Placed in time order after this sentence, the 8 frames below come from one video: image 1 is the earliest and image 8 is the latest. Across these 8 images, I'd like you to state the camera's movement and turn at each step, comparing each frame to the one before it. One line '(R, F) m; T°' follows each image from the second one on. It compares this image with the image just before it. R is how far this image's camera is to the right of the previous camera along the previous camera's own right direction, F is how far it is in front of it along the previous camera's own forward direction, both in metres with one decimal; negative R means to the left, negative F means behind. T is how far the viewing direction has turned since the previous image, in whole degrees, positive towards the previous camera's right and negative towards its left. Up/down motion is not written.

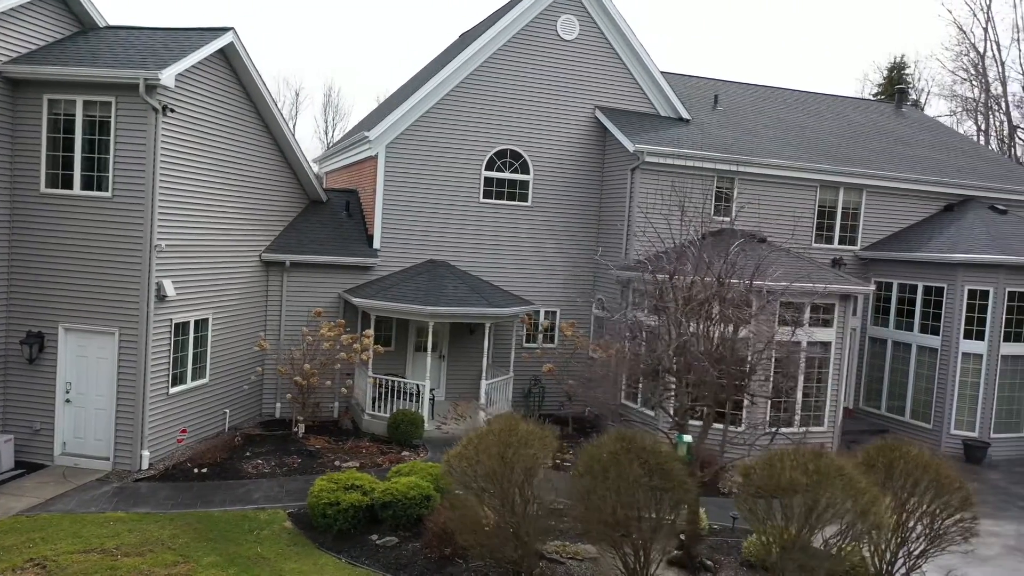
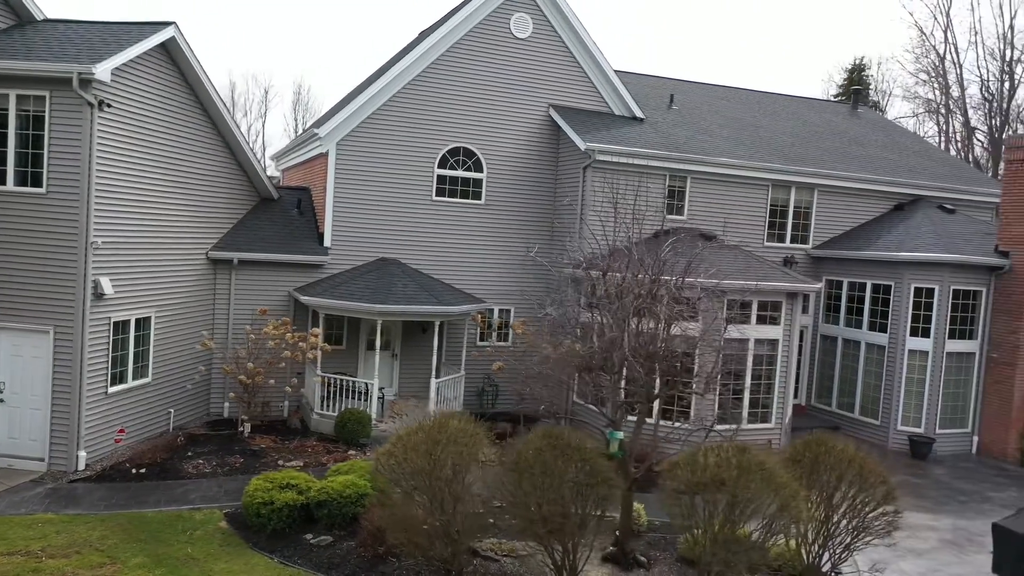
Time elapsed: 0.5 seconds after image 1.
(+0.4, 0.0) m; +2°
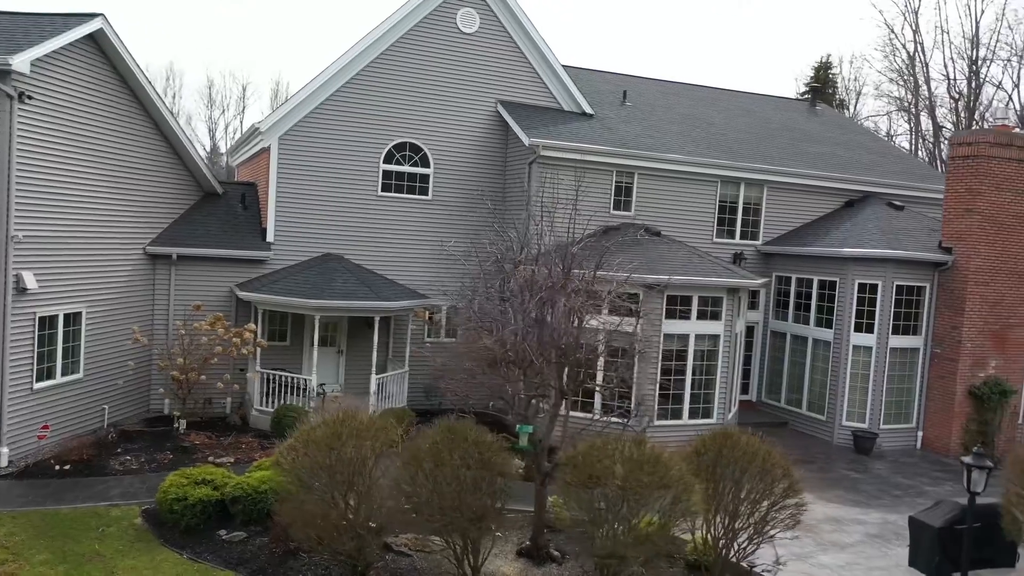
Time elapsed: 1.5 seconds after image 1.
(+0.8, 0.0) m; +1°
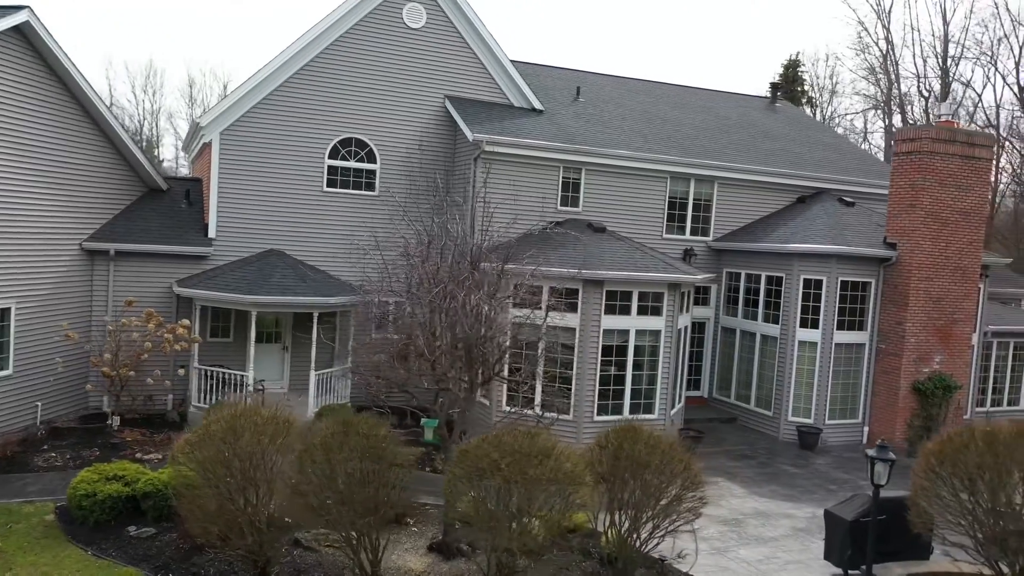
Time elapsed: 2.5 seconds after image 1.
(+0.9, 0.0) m; +1°
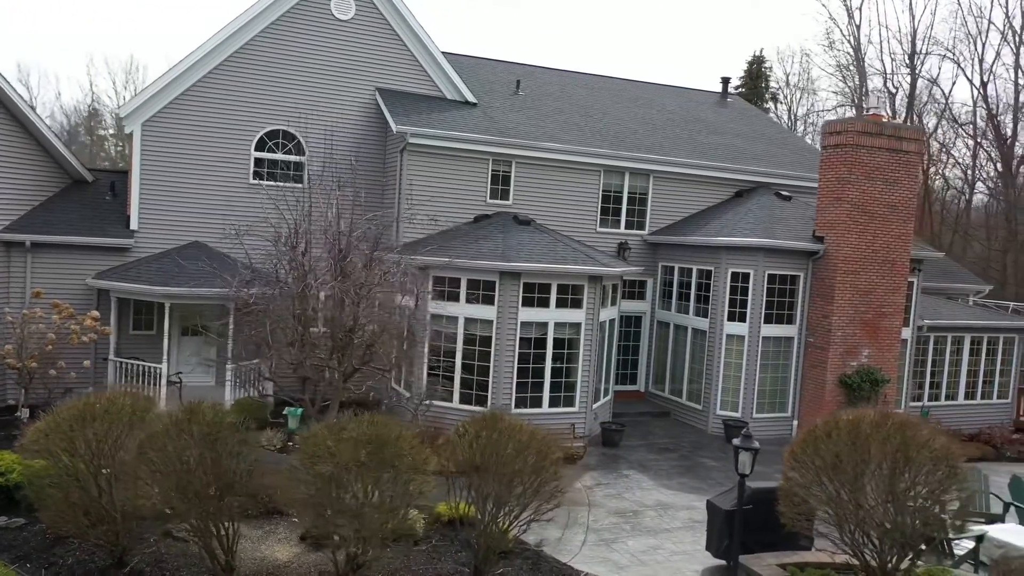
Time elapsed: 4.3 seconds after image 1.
(+1.3, +0.1) m; 0°
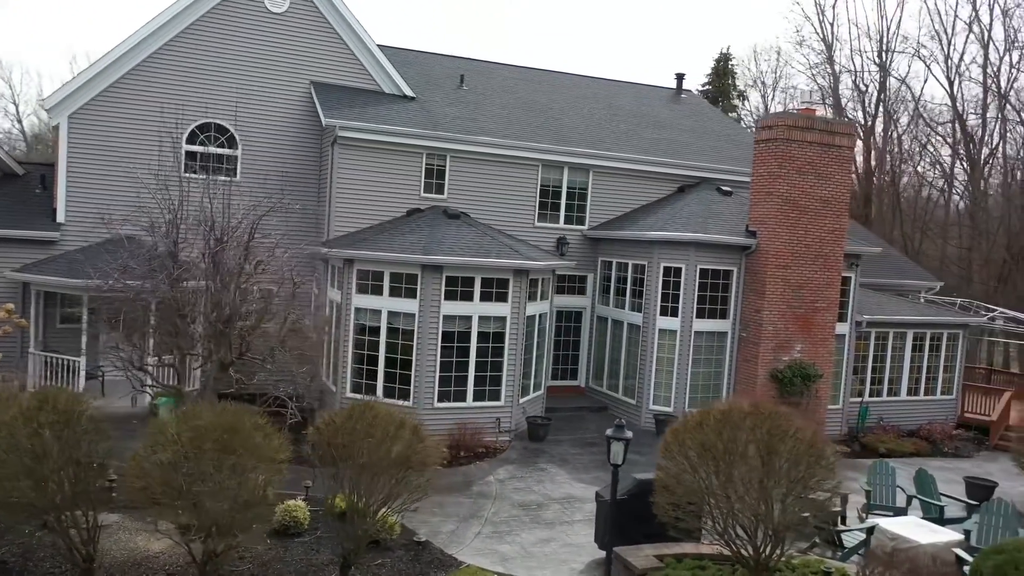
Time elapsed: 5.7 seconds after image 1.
(+1.2, 0.0) m; 0°
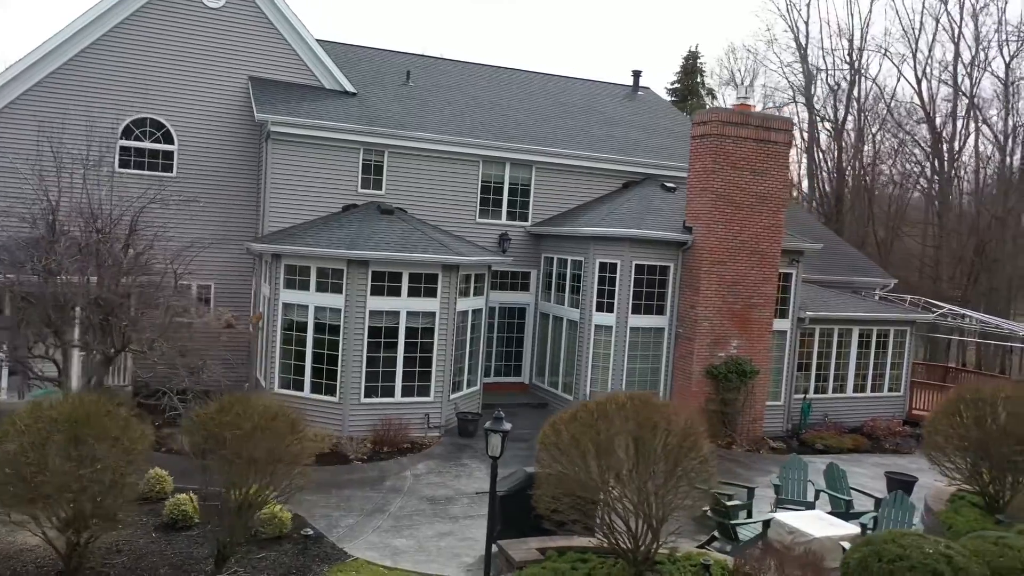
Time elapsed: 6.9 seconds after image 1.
(+1.2, 0.0) m; 0°
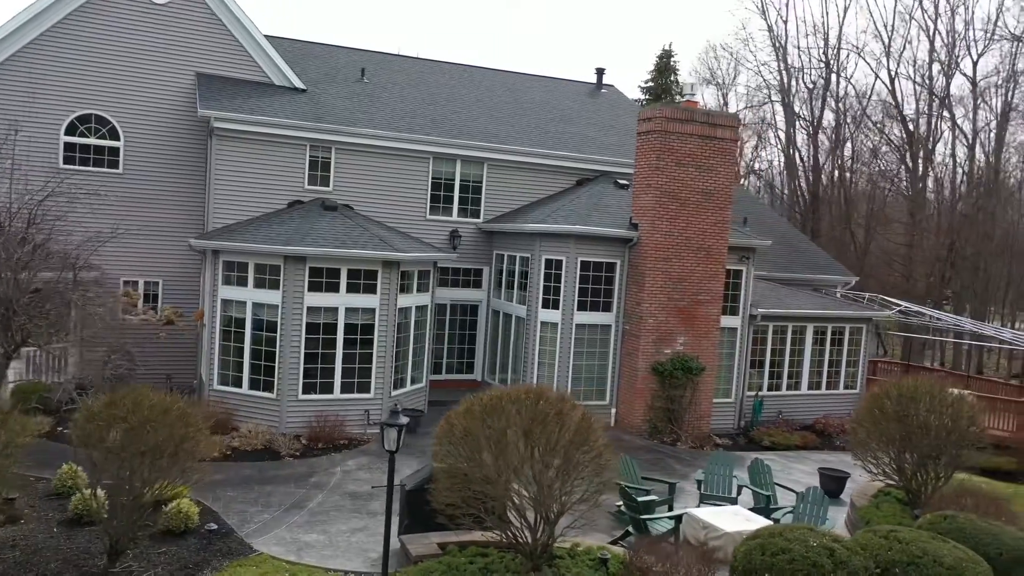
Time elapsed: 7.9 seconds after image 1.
(+1.0, 0.0) m; 0°
